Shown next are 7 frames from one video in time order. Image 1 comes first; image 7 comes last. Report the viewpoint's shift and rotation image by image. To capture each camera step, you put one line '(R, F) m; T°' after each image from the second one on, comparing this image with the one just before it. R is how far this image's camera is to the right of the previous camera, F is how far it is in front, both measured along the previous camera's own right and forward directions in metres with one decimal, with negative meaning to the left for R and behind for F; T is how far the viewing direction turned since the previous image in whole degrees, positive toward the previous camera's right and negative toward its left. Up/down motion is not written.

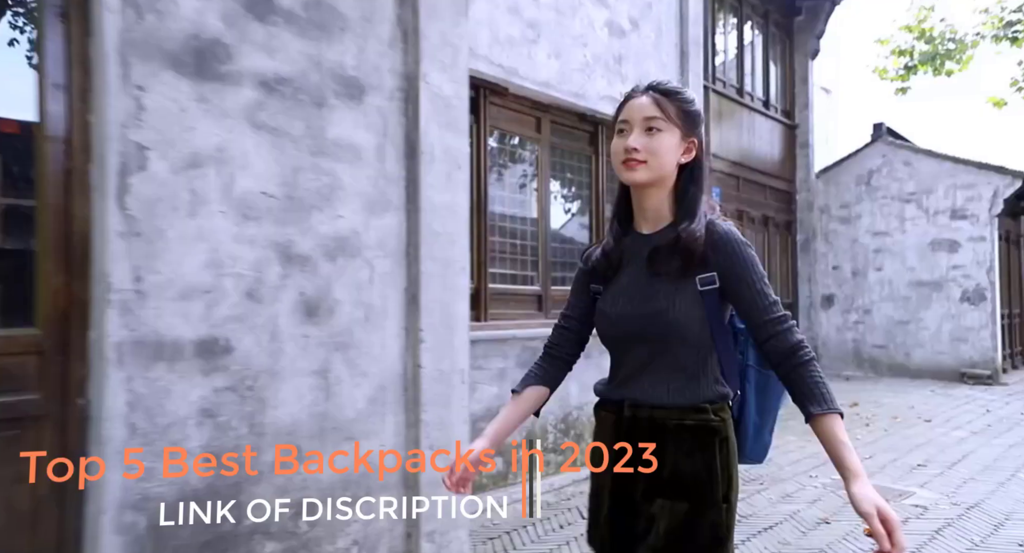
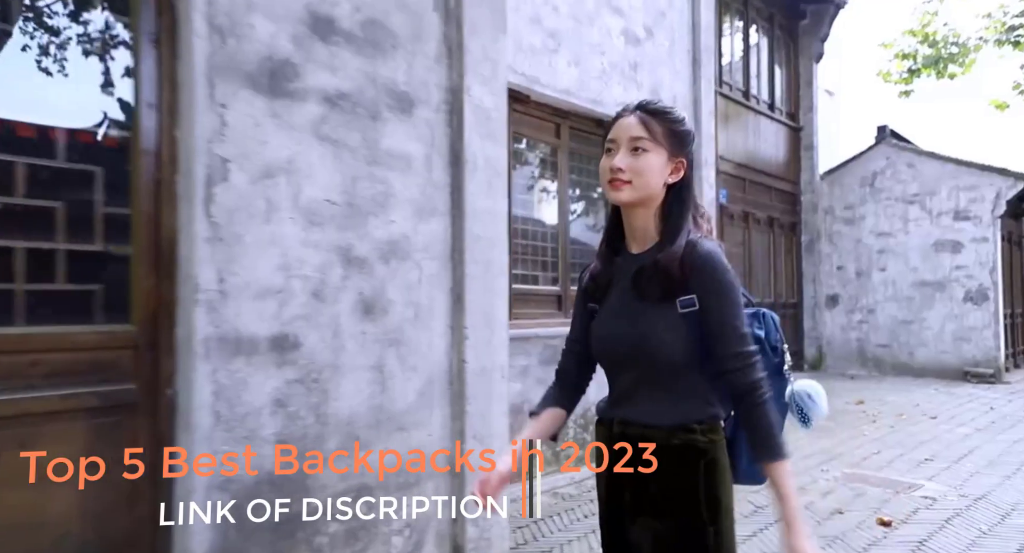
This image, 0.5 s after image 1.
(-0.2, -0.2) m; 0°
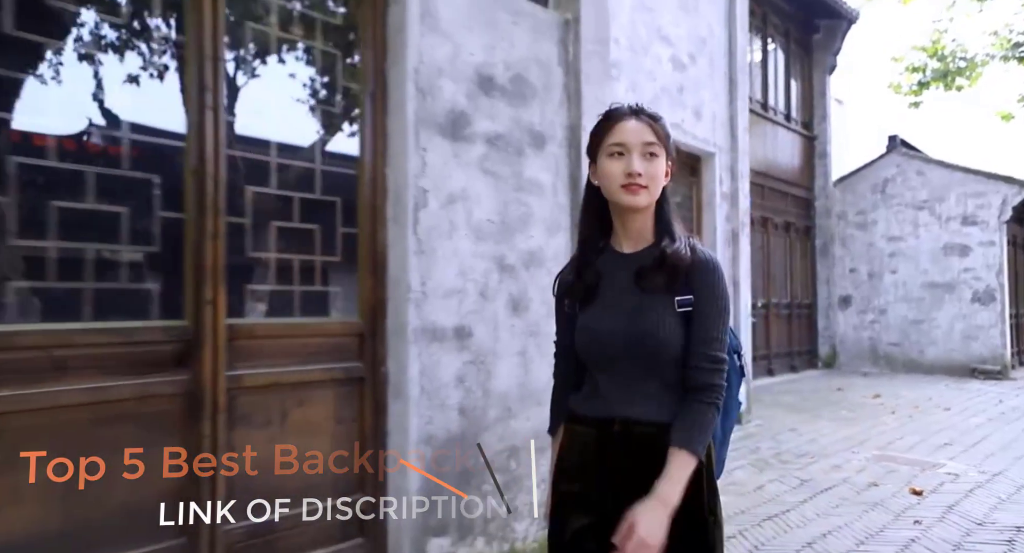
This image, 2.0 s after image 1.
(-0.7, -0.8) m; 0°
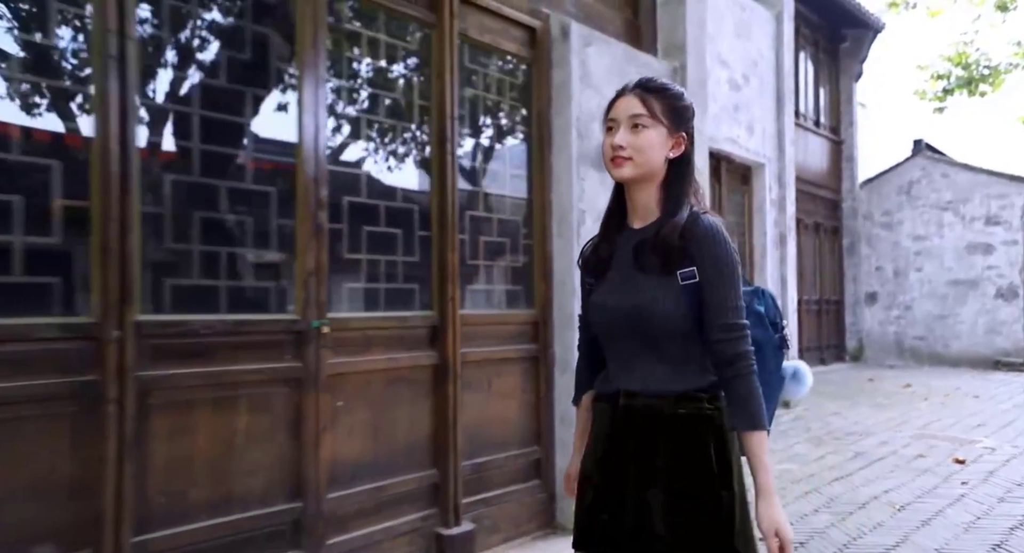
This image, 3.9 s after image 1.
(-0.9, -0.9) m; -1°
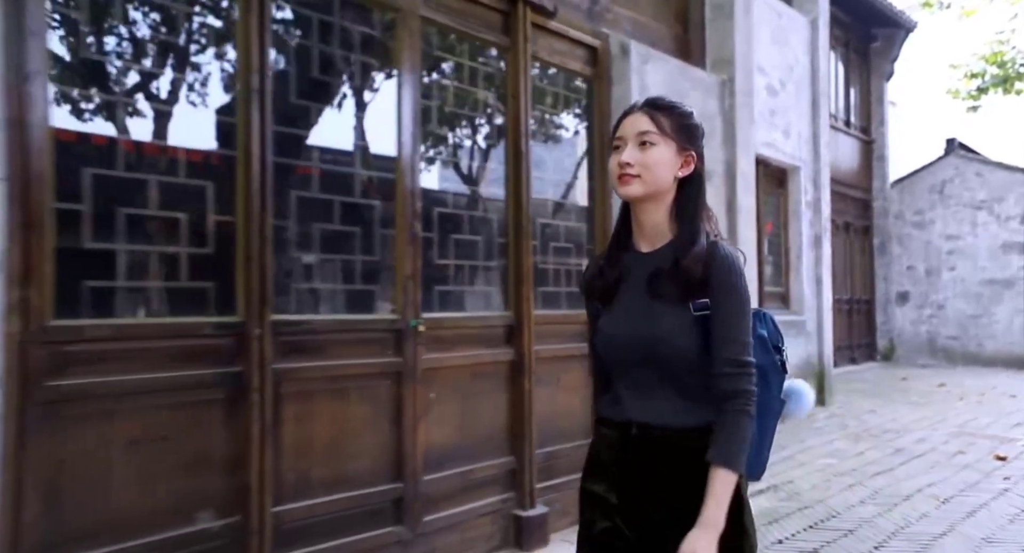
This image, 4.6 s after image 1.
(-0.3, -0.3) m; -2°
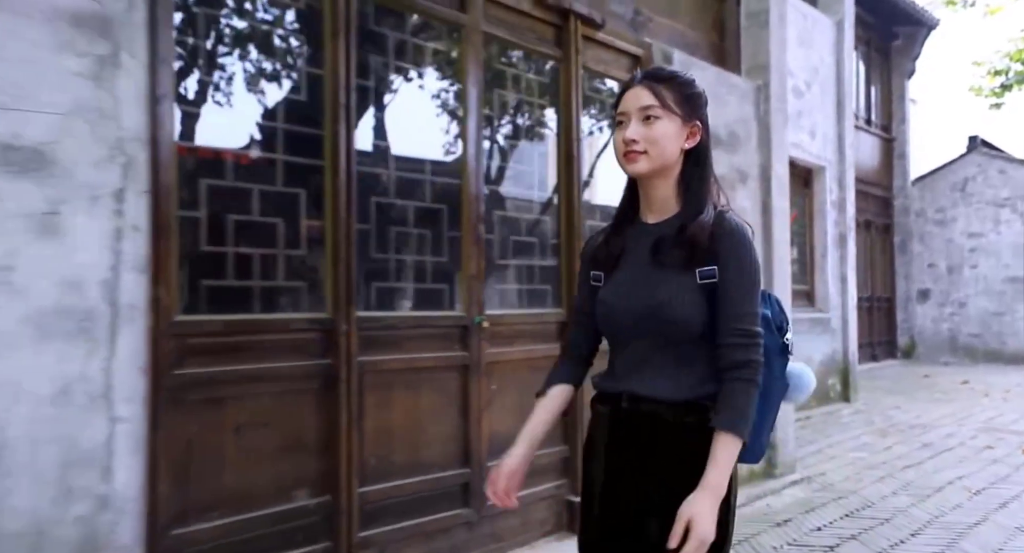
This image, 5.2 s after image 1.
(-0.3, -0.2) m; -1°
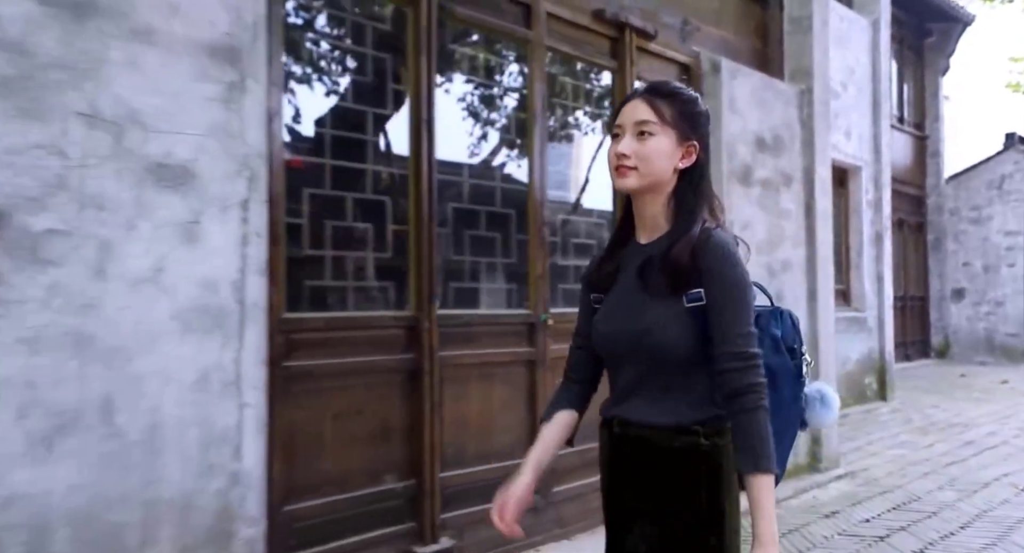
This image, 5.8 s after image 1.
(-0.3, -0.2) m; -2°
